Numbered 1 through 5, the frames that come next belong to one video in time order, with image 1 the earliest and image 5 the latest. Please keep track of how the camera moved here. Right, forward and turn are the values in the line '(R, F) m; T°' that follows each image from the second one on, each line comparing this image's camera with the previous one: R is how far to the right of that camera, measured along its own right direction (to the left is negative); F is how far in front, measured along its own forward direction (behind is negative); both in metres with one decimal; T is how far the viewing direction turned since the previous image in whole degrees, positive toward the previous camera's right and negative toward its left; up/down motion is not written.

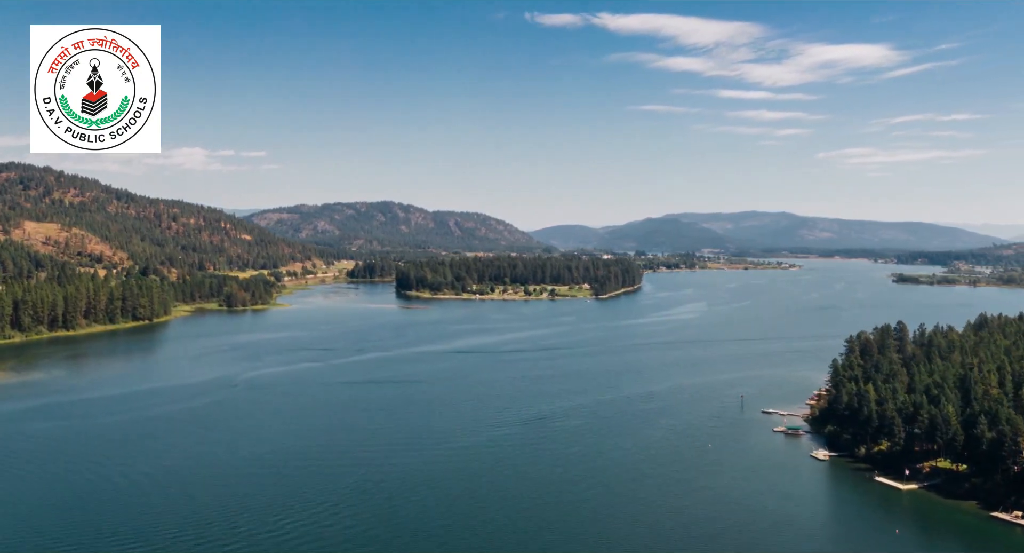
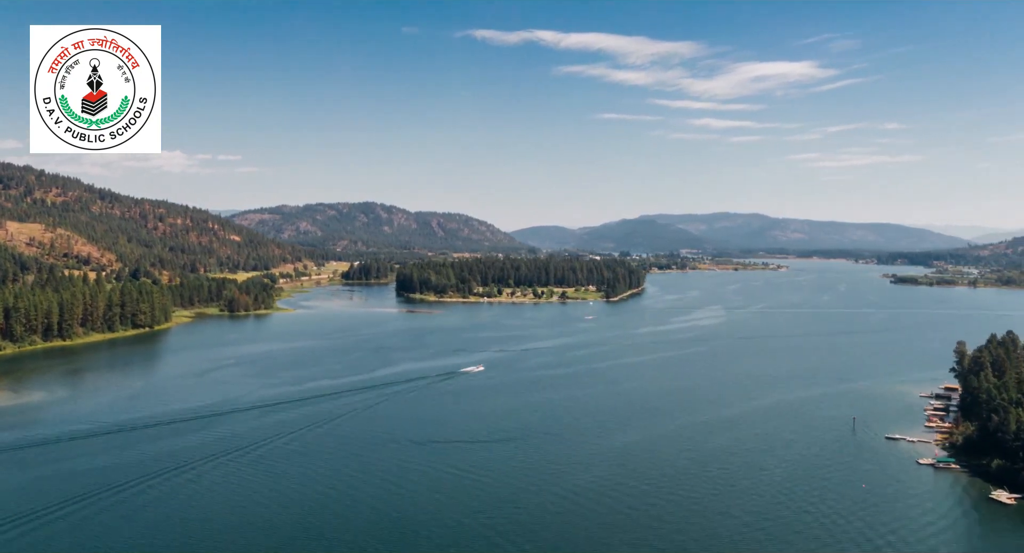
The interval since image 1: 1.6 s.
(-2.6, +3.0) m; +1°
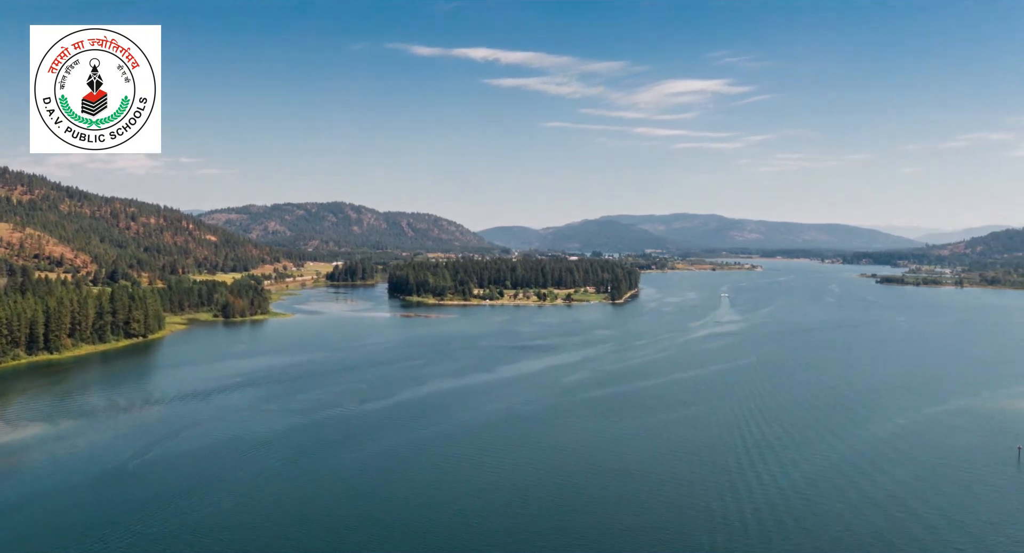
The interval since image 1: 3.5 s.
(-3.2, +3.5) m; +2°
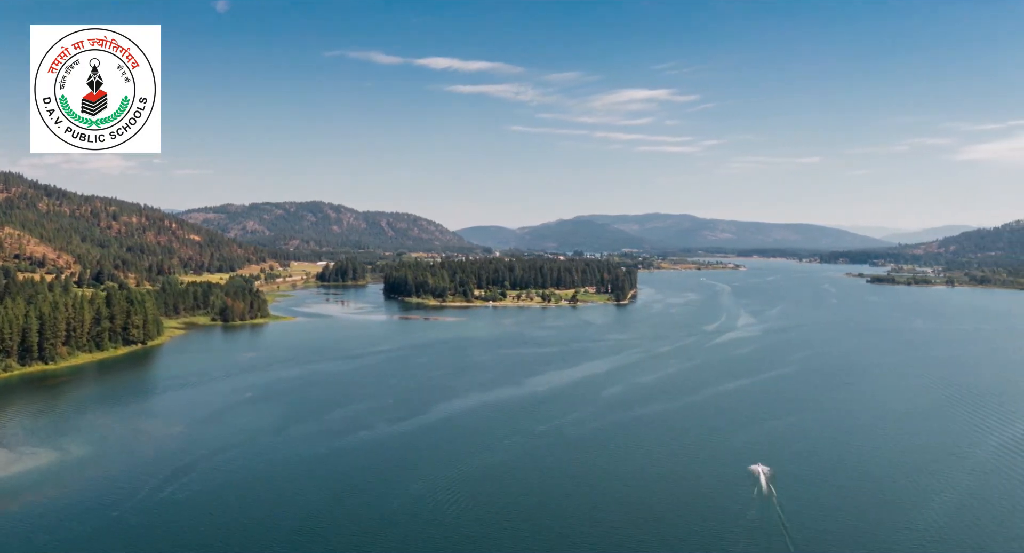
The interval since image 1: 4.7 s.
(-2.2, +2.3) m; +1°
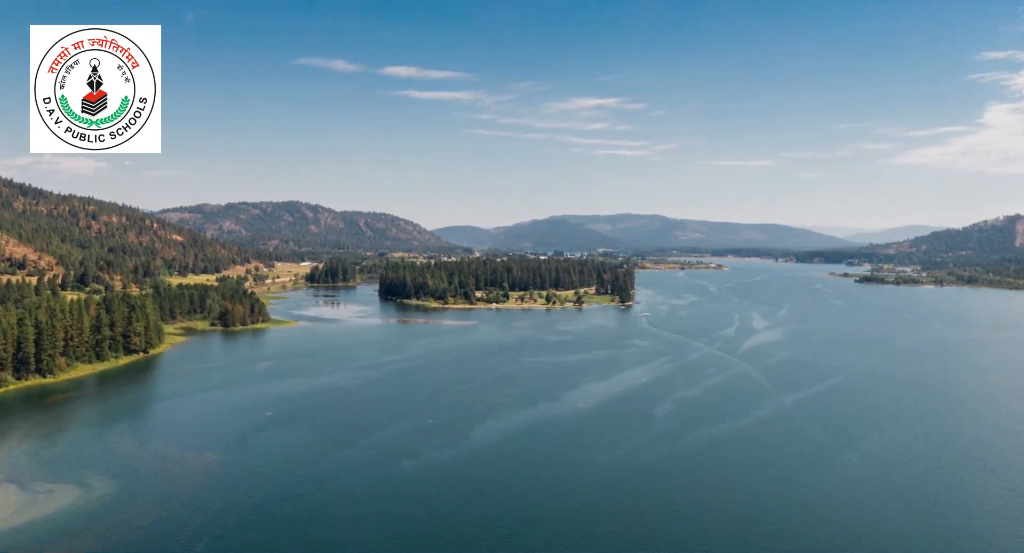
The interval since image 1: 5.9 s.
(-2.3, +2.2) m; +2°
